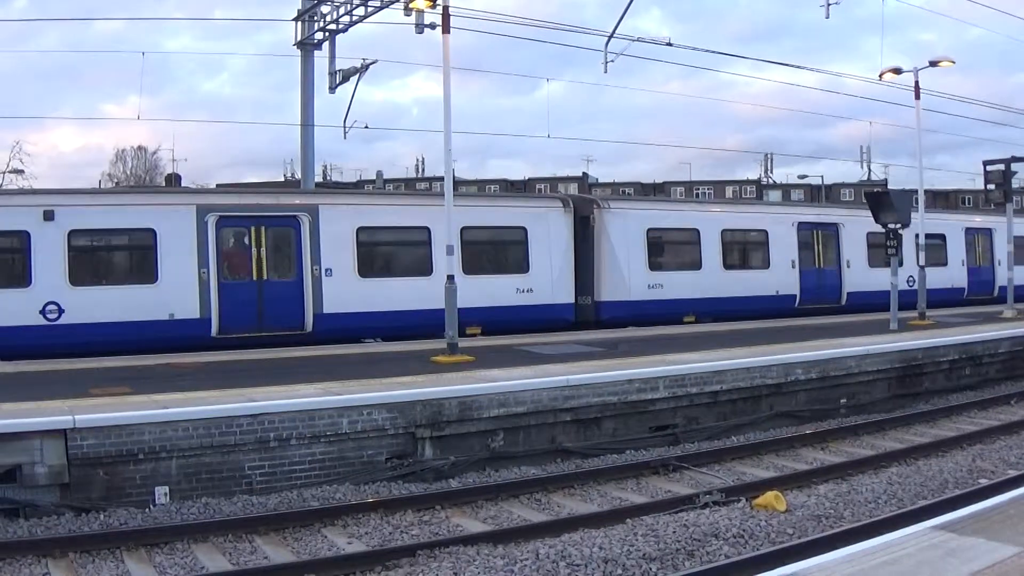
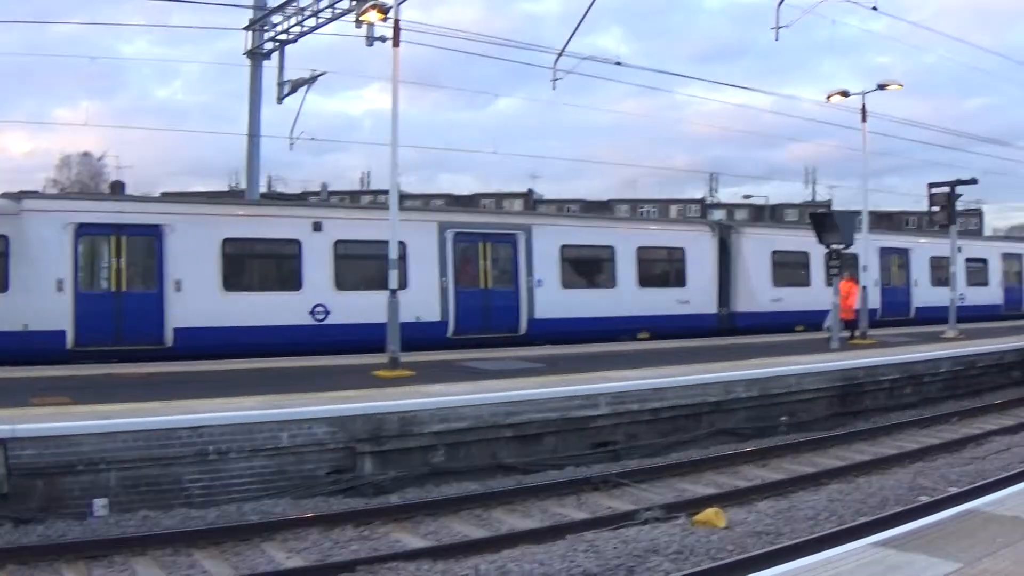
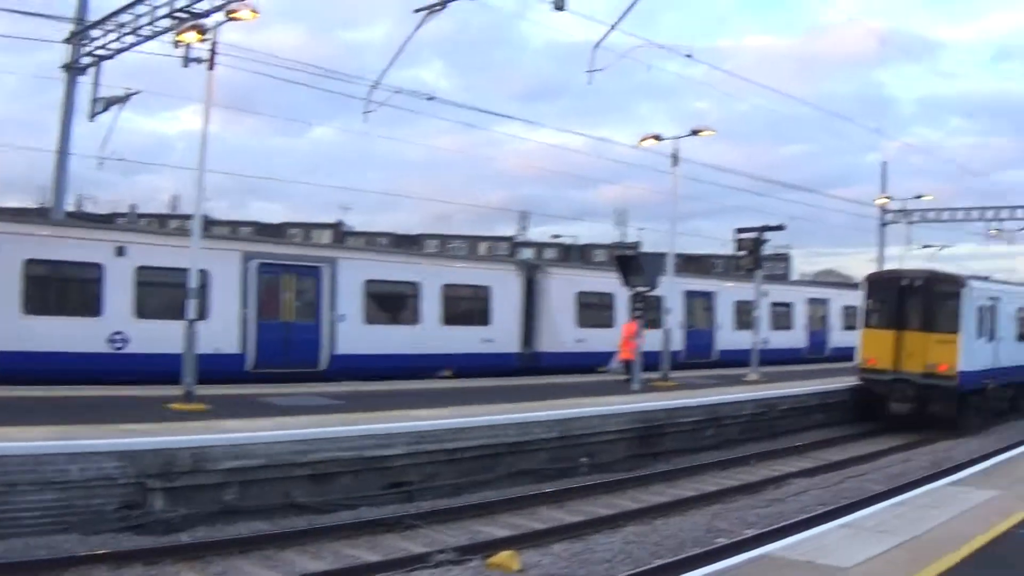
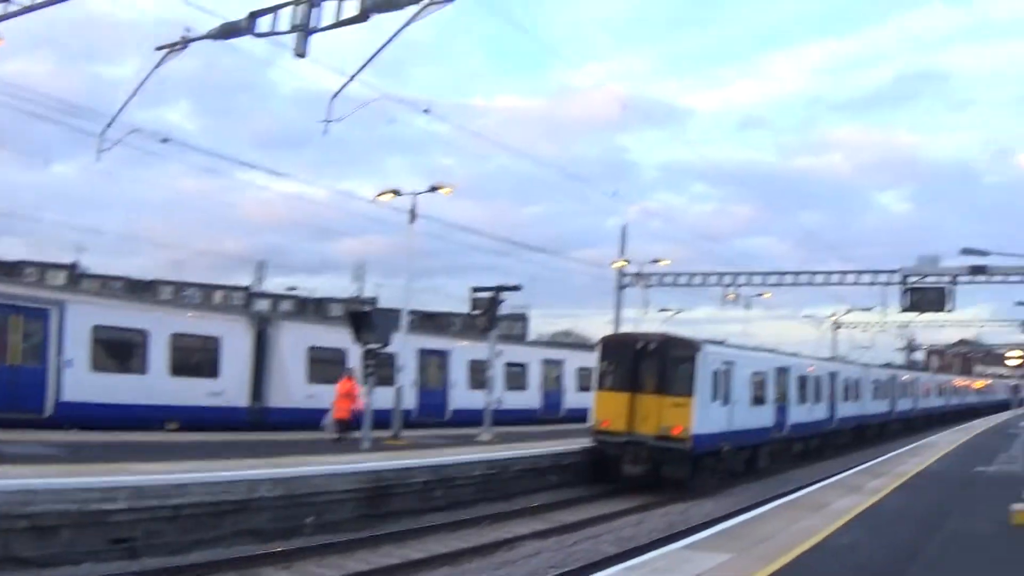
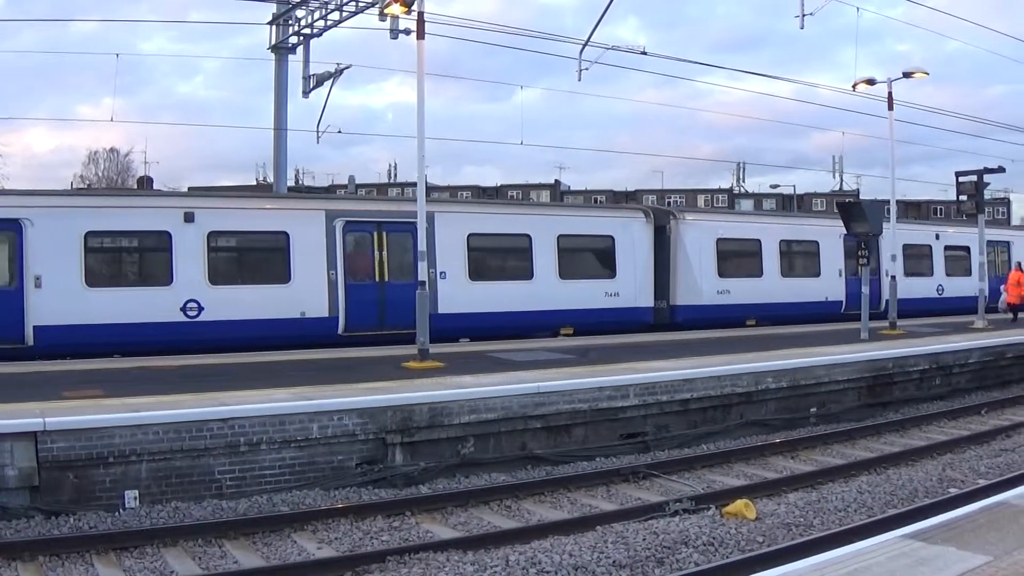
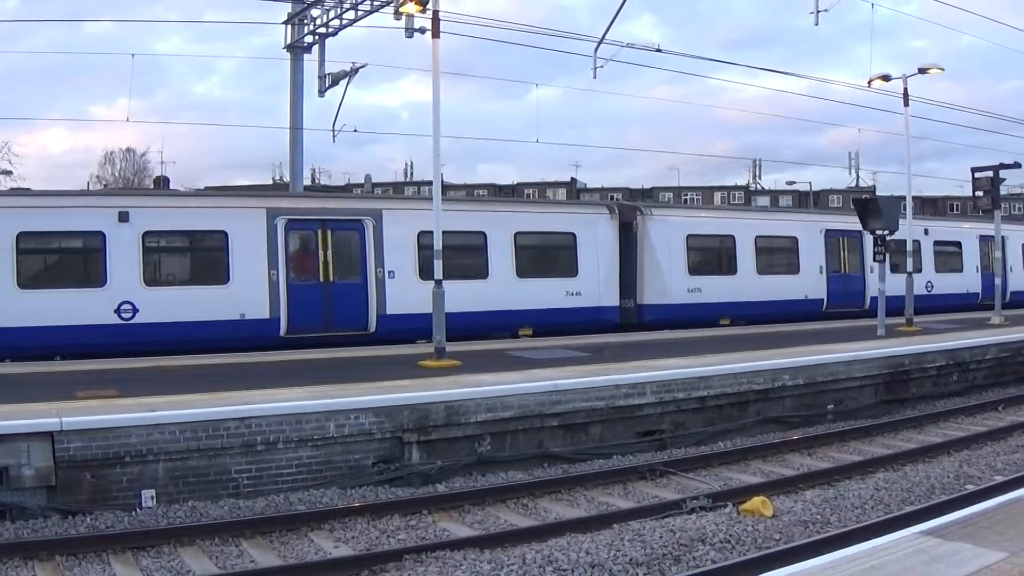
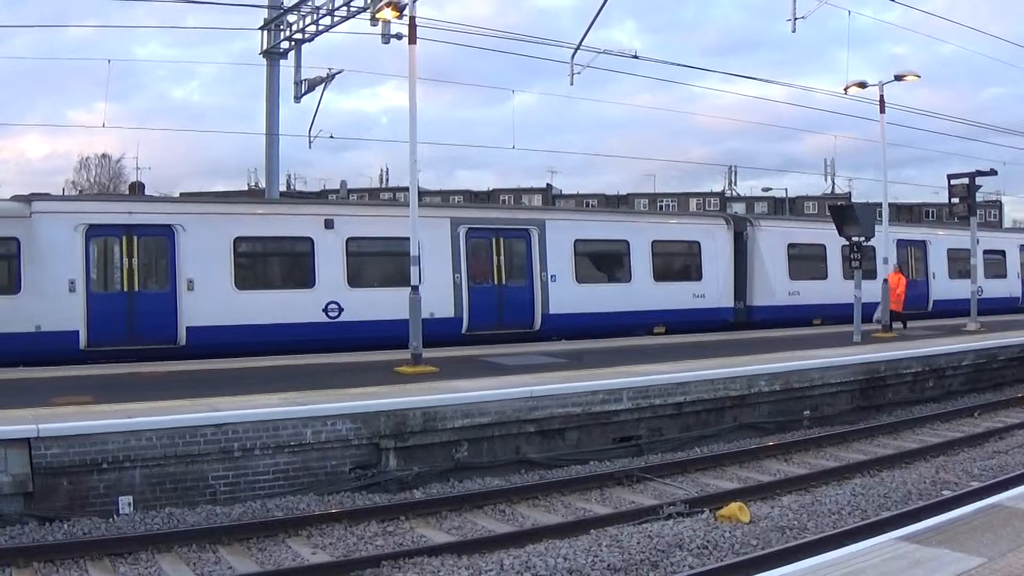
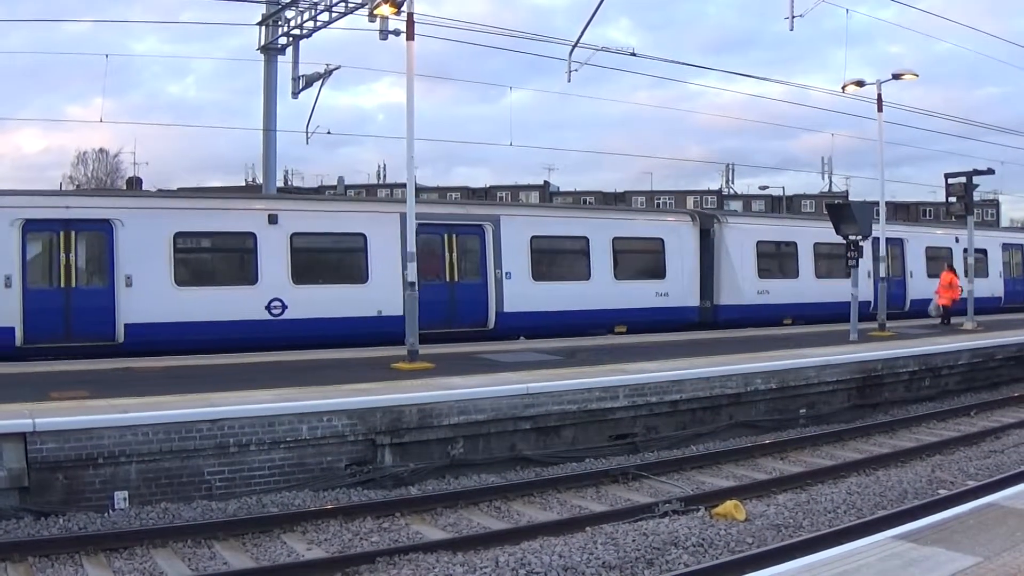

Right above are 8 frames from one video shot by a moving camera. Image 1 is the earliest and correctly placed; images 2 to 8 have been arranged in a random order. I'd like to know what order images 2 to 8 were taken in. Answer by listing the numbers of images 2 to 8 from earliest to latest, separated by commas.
6, 5, 8, 7, 2, 3, 4
